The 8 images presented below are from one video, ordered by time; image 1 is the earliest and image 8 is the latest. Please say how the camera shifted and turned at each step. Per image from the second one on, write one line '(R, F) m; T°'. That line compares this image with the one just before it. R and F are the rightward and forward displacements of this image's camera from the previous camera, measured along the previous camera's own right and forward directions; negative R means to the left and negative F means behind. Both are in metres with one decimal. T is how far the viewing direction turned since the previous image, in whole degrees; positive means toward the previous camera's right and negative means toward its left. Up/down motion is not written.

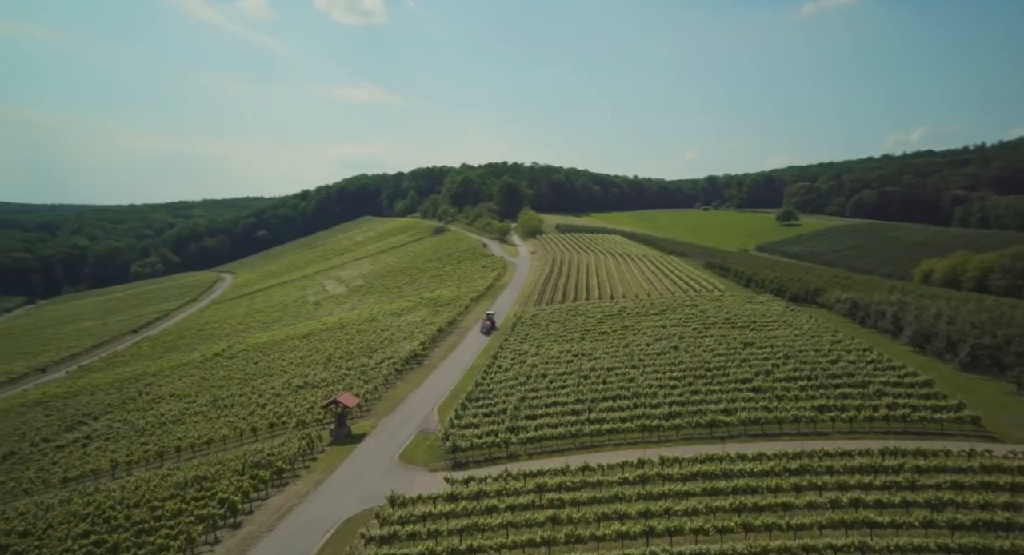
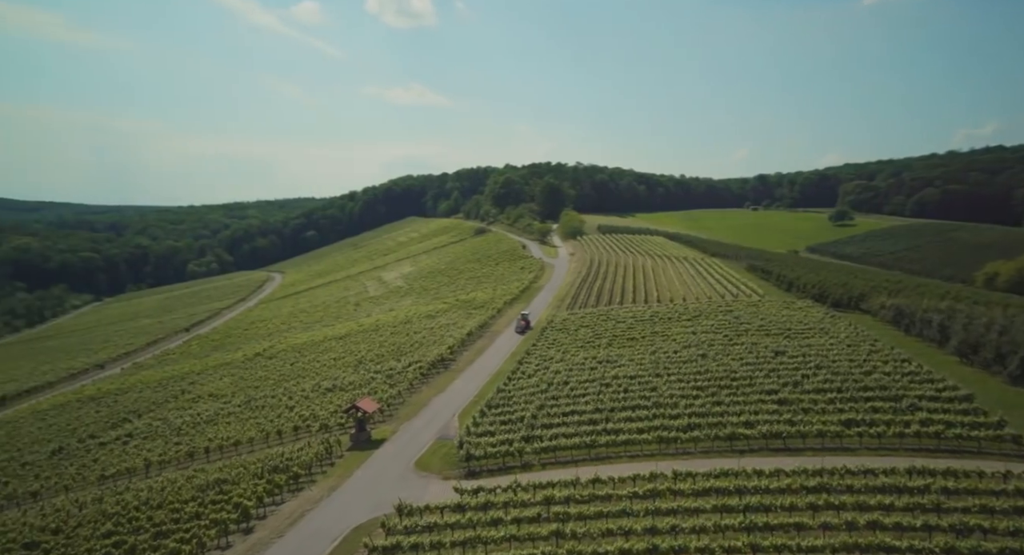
(+1.1, +0.2) m; -4°
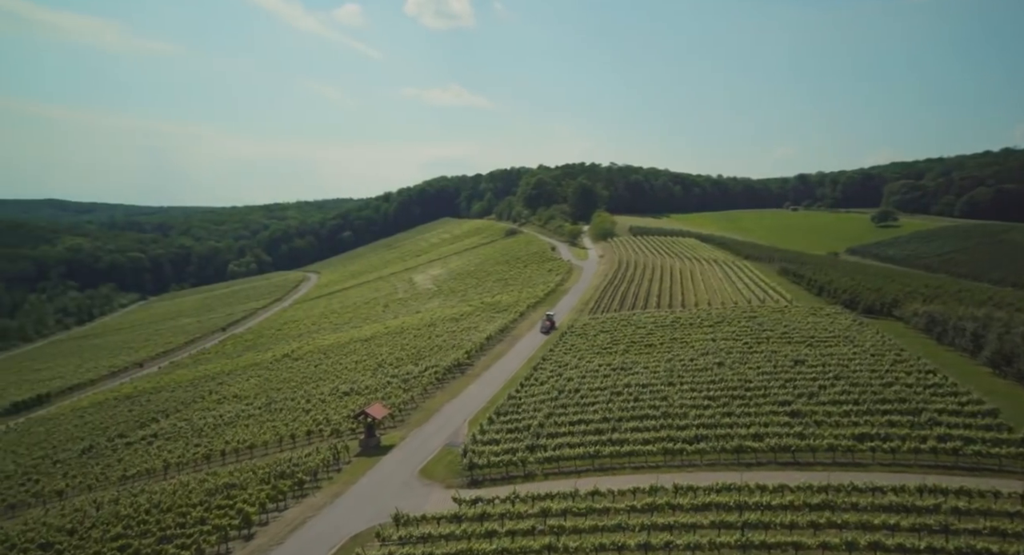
(+1.1, +0.1) m; -3°
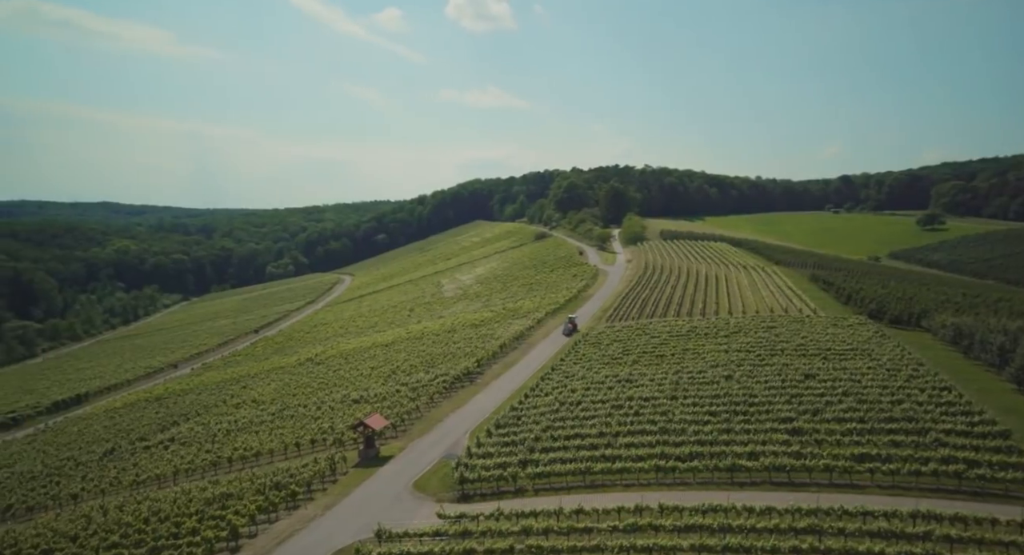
(+1.6, +0.1) m; -3°
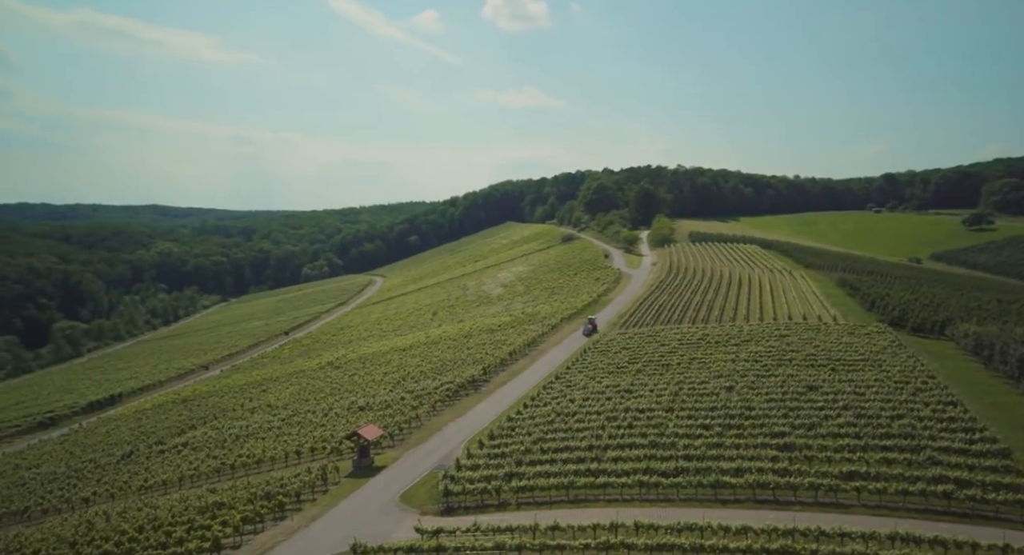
(+1.8, 0.0) m; -3°
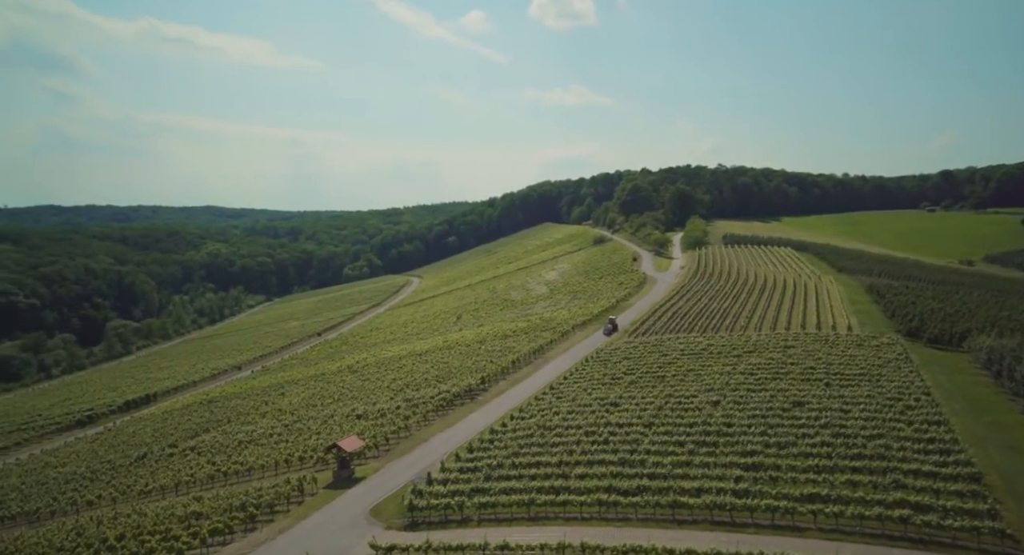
(+2.9, -0.3) m; -3°
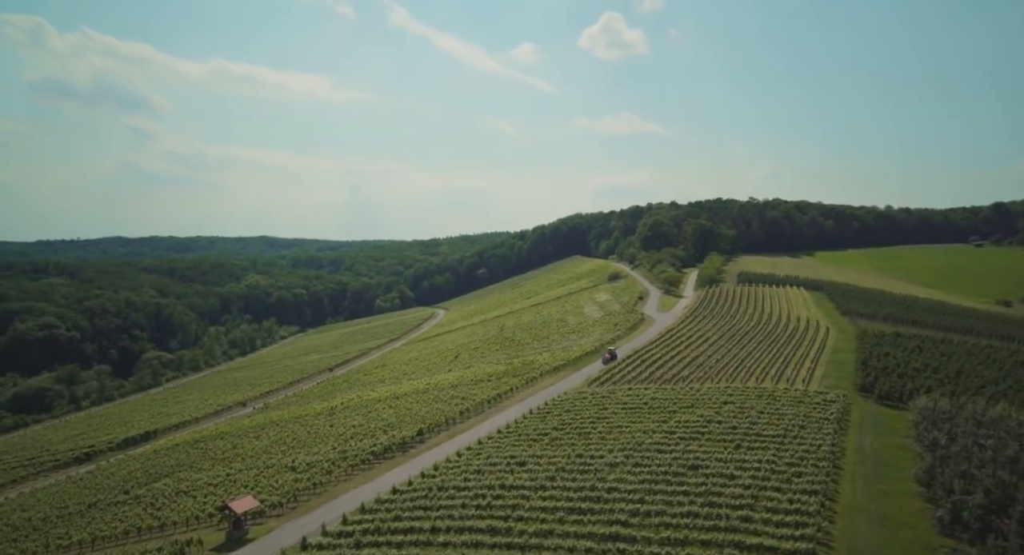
(+6.9, -1.0) m; -3°
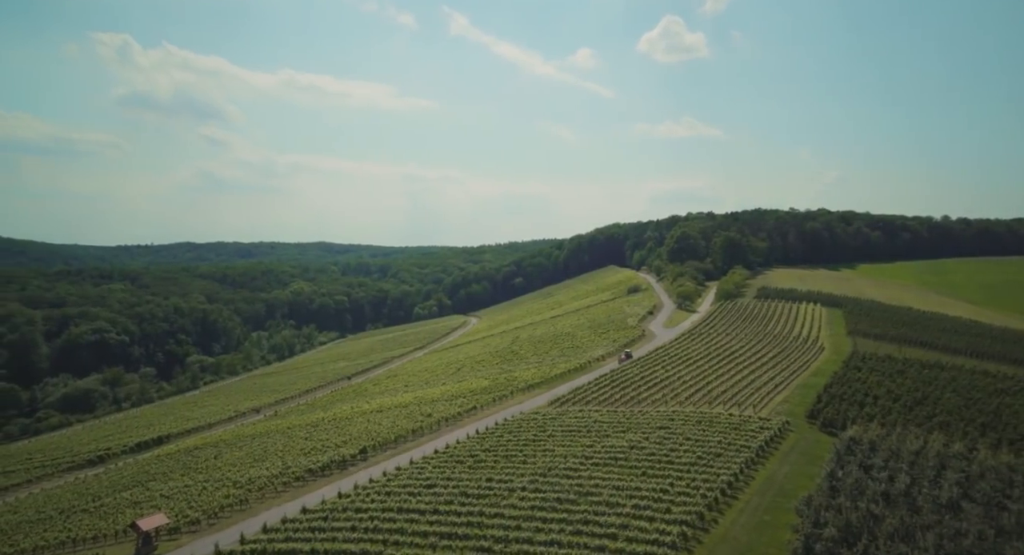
(+7.4, -1.5) m; -3°
